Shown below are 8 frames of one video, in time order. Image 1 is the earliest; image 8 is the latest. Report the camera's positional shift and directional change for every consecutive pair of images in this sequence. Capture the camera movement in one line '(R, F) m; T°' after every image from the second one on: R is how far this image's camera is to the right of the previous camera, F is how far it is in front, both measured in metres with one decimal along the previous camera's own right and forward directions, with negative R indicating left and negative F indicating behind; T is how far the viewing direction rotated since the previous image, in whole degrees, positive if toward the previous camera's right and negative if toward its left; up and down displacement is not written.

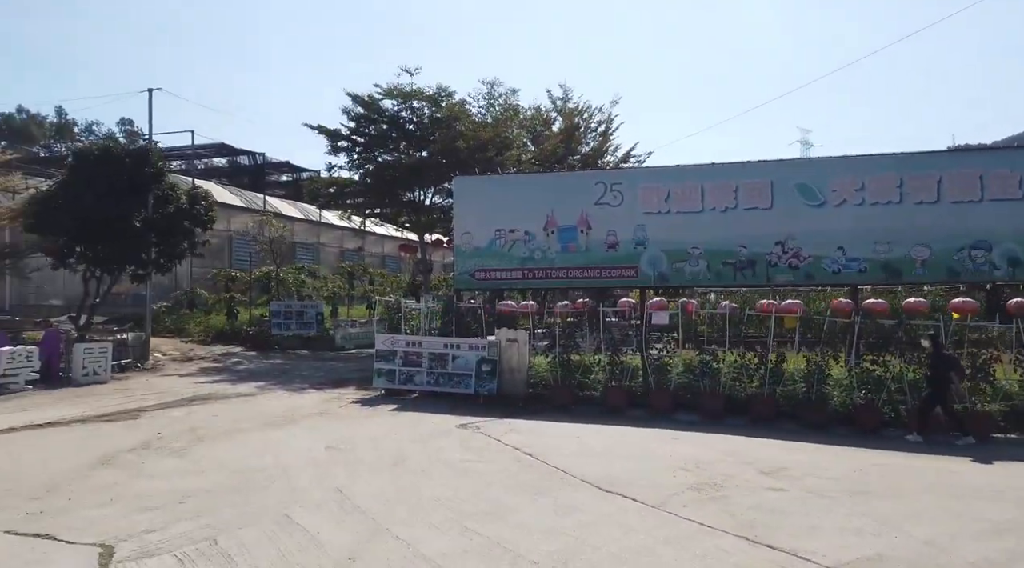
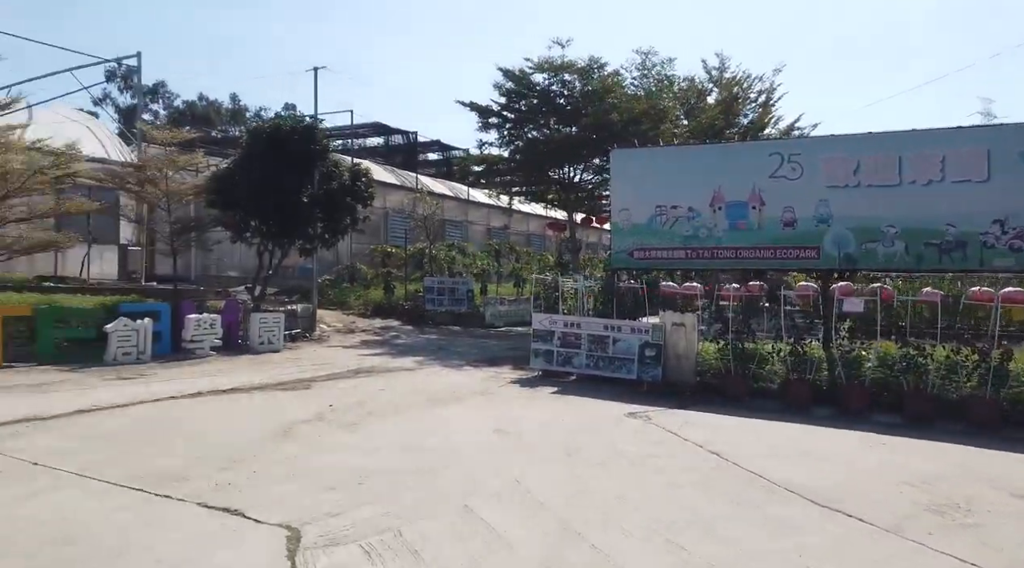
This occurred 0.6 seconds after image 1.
(-0.3, +0.4) m; -11°
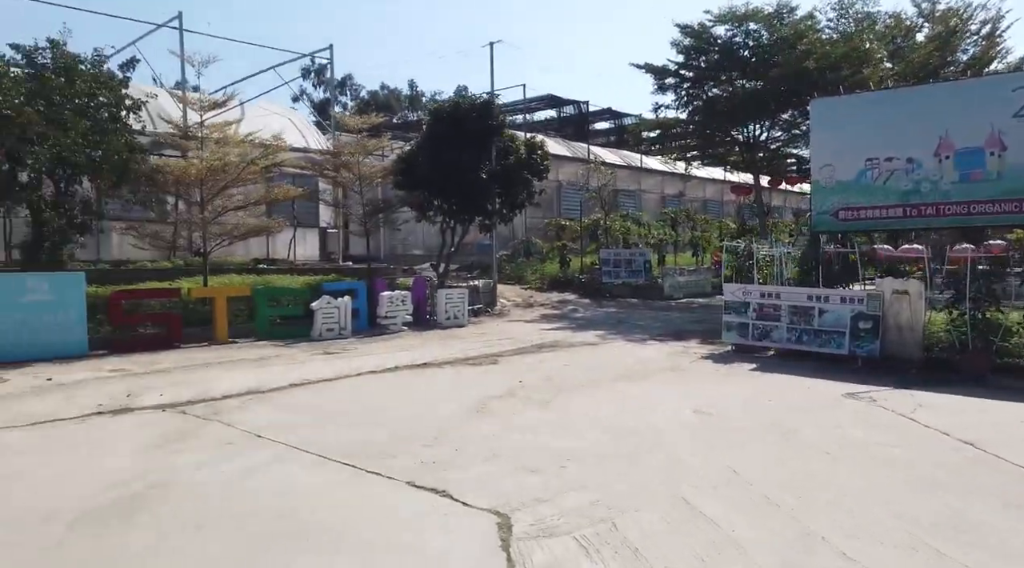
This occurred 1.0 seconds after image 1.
(-0.2, +0.3) m; -13°
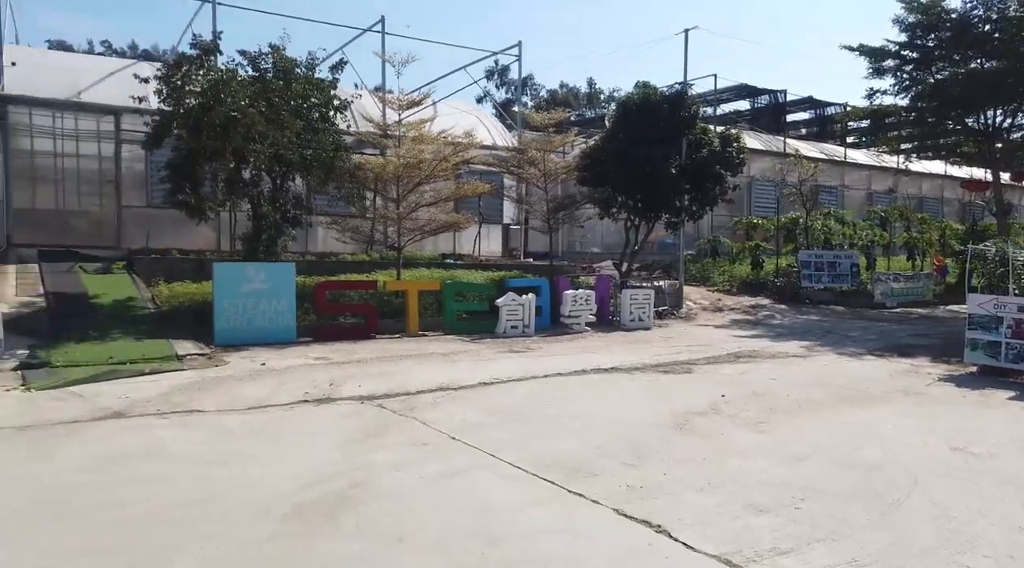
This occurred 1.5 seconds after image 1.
(-0.3, +0.4) m; -13°
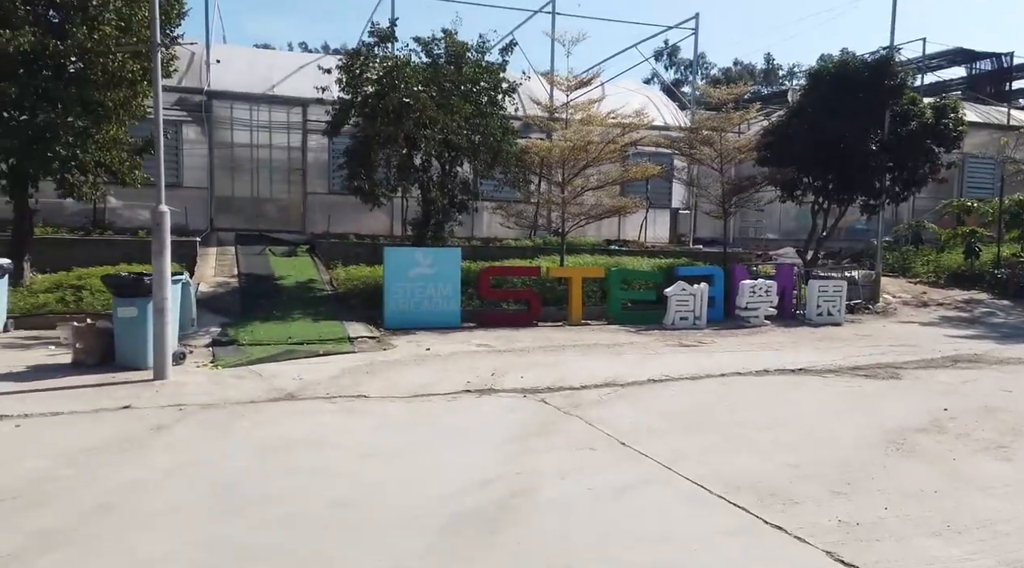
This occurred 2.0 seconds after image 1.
(-0.1, +0.6) m; -12°
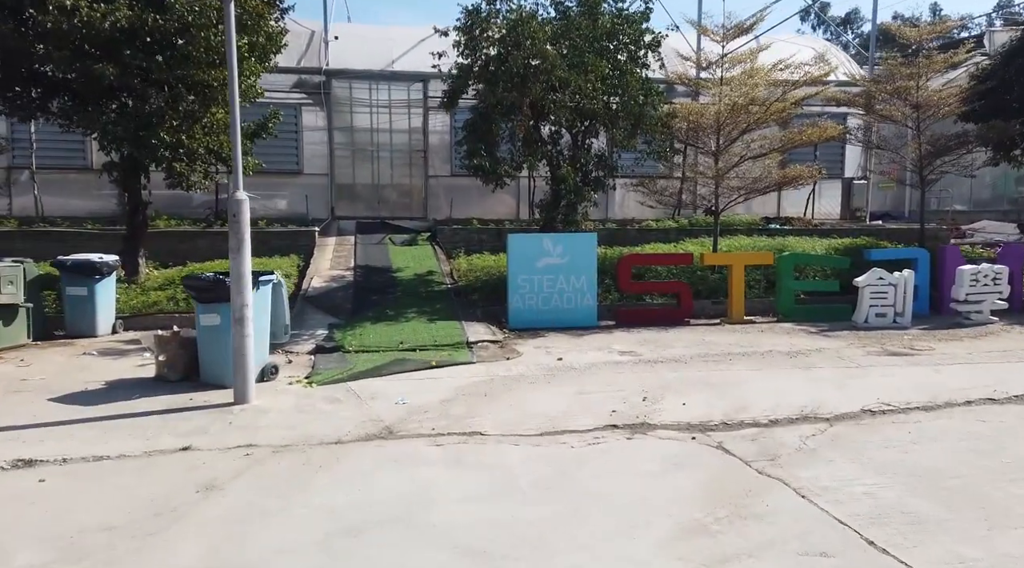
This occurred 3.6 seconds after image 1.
(-0.2, +2.0) m; -10°
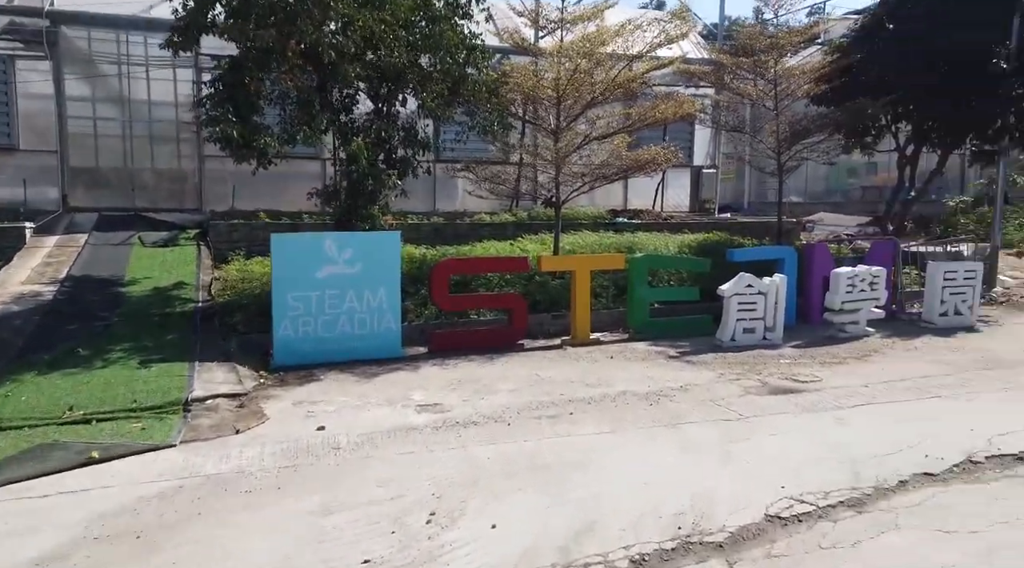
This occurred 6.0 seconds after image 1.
(+0.9, +2.9) m; +11°
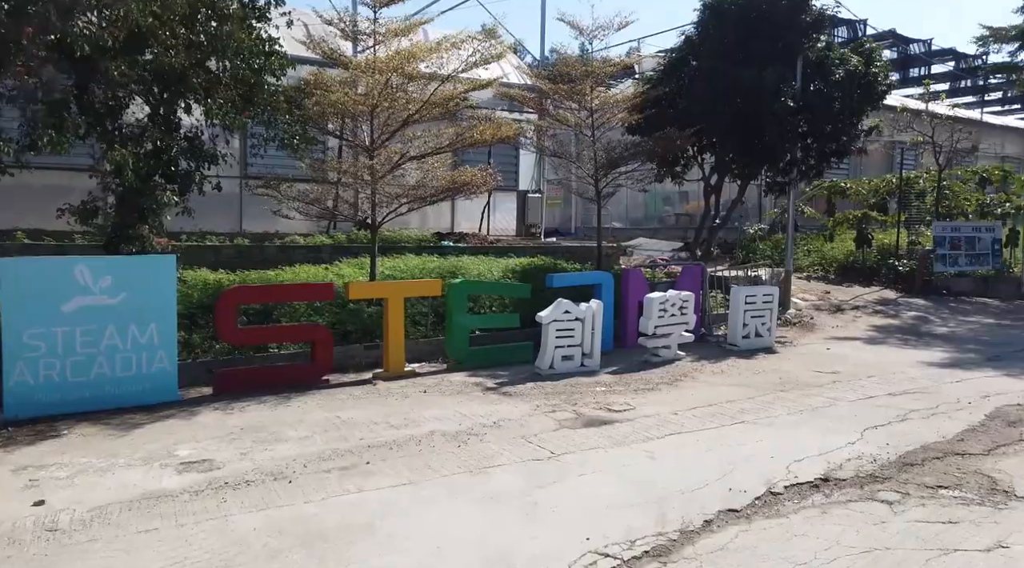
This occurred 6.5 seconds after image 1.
(+0.4, +0.6) m; +12°
